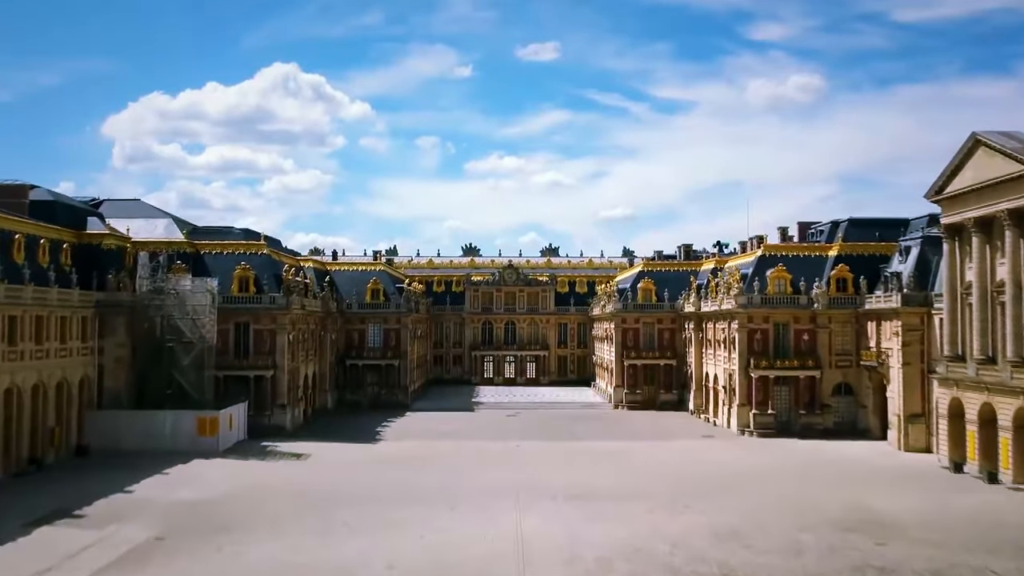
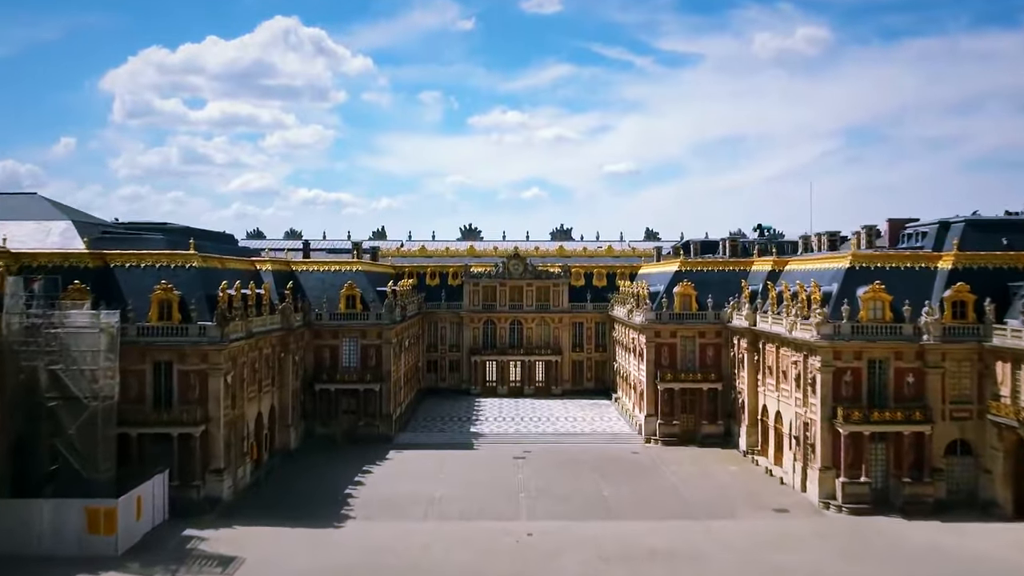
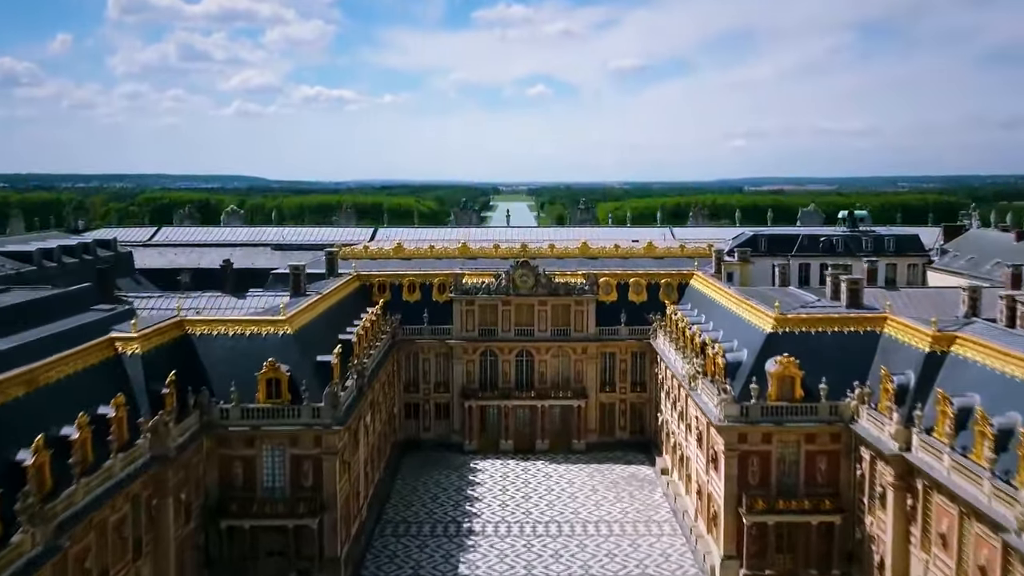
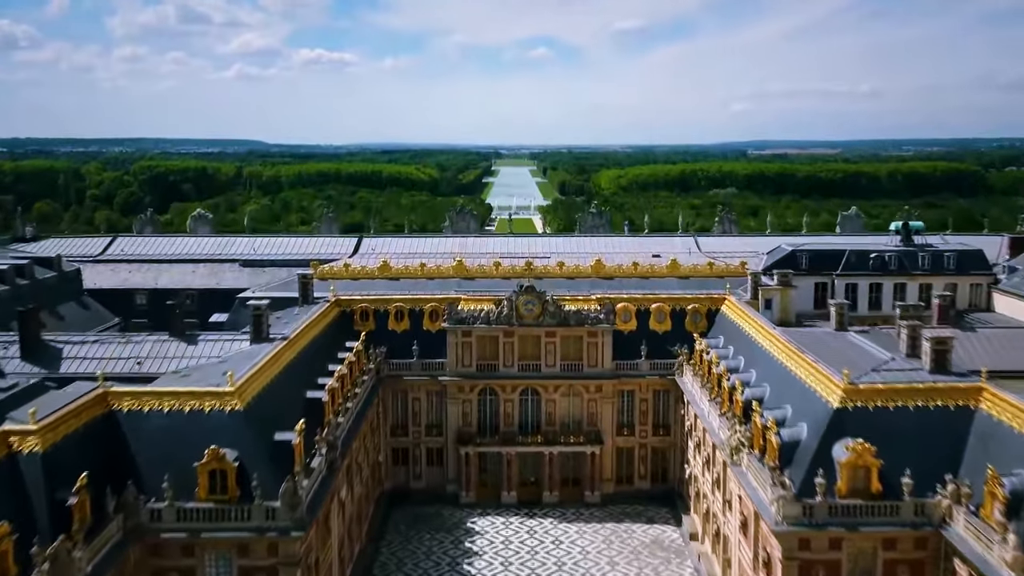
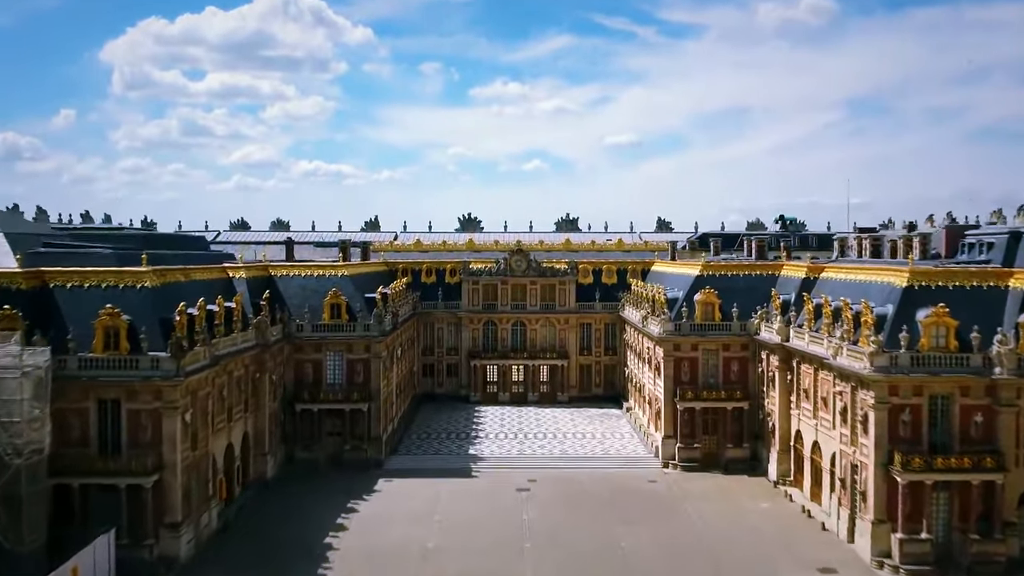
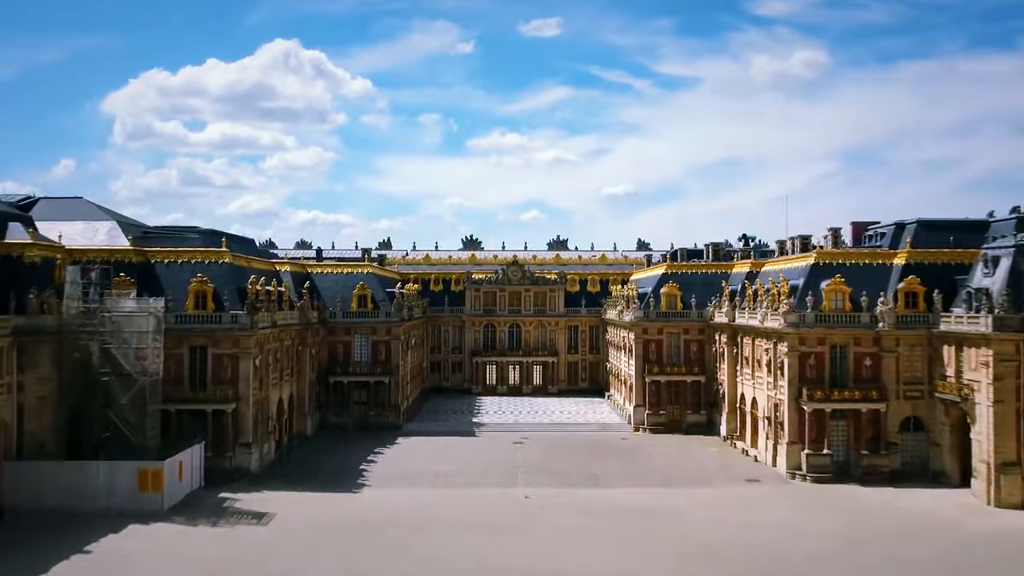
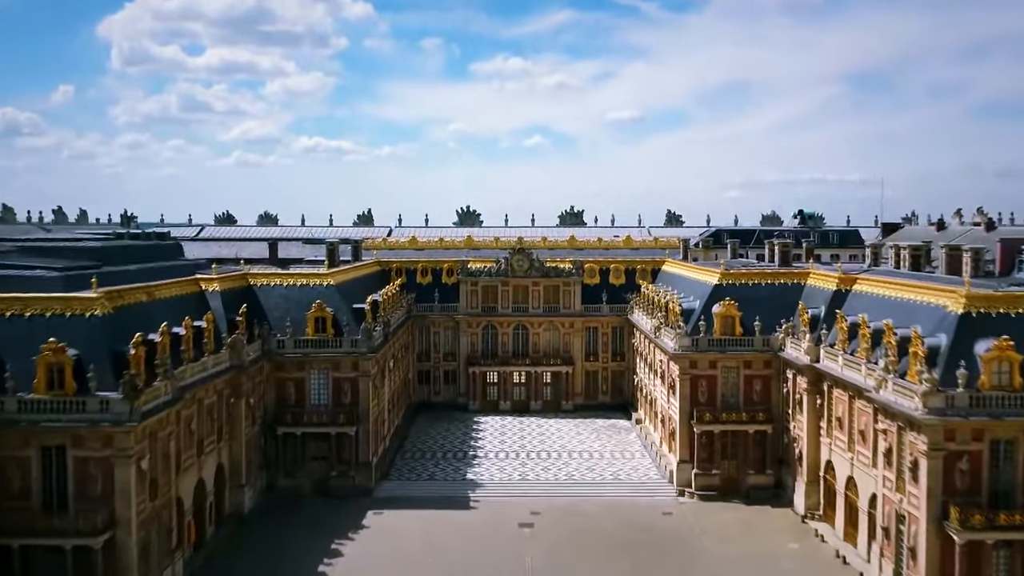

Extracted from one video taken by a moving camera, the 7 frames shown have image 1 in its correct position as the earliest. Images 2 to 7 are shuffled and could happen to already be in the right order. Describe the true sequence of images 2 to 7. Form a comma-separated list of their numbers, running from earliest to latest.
6, 2, 5, 7, 3, 4
